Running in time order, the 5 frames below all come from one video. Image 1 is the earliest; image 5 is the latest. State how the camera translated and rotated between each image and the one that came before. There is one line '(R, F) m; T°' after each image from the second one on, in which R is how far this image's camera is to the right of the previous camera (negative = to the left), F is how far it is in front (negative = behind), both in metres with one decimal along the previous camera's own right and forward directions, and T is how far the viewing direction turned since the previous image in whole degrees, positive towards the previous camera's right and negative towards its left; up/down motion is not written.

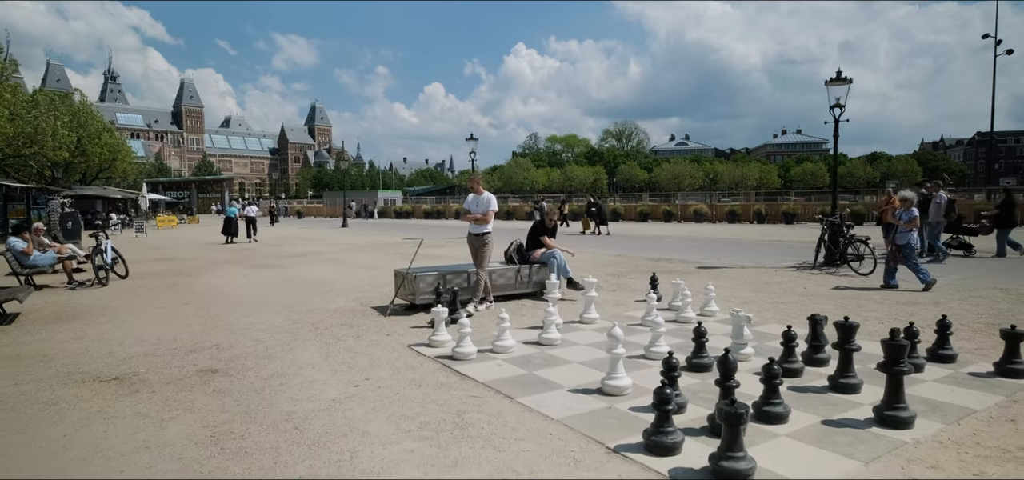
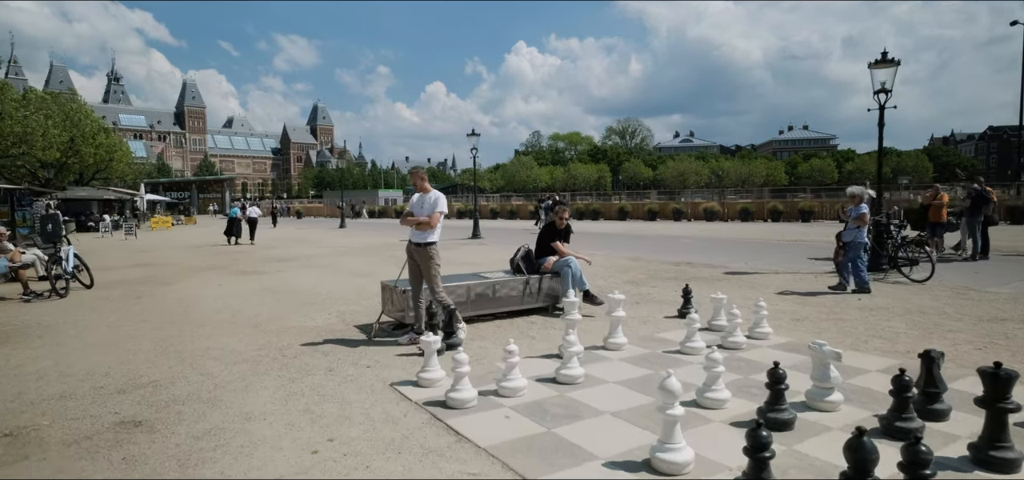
(-0.1, +1.4) m; 0°
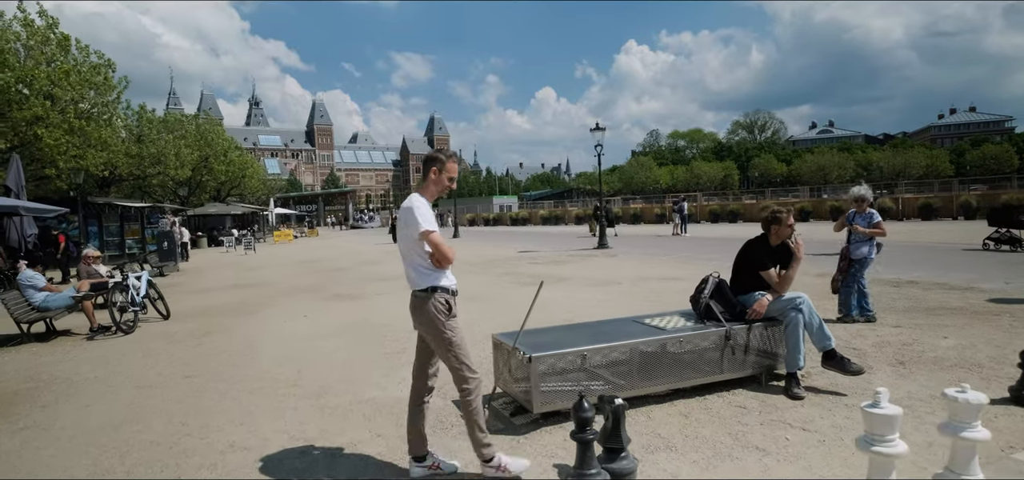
(-0.6, +2.9) m; -11°
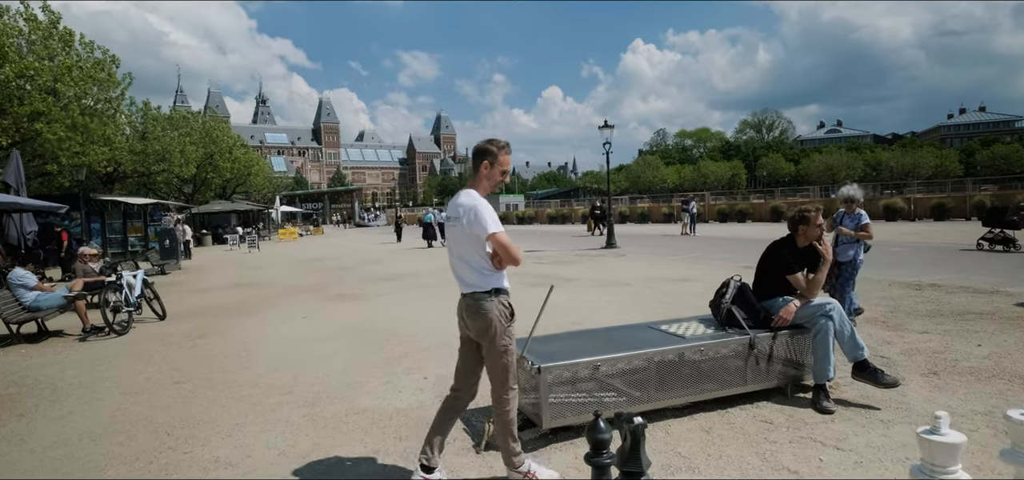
(0.0, +0.3) m; -1°
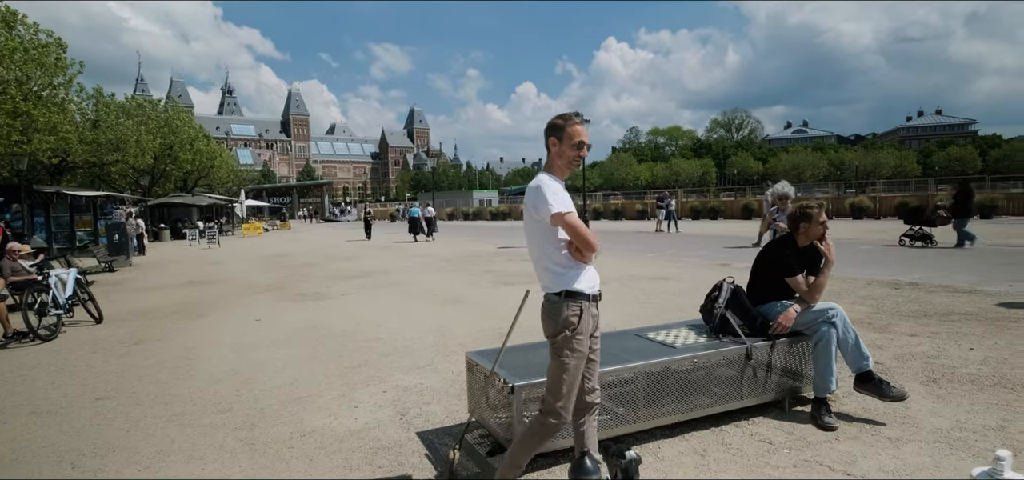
(0.0, +0.5) m; +3°
